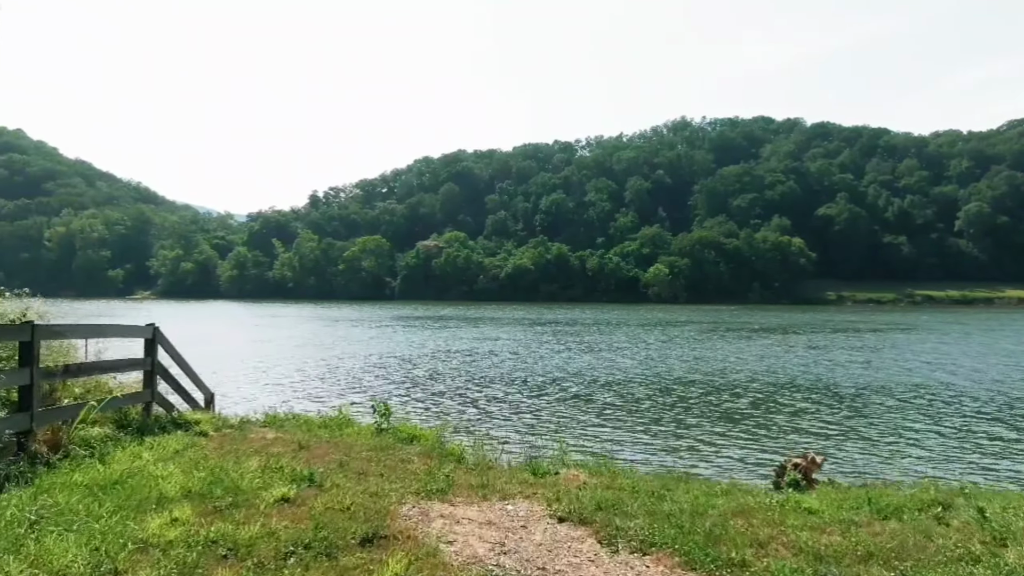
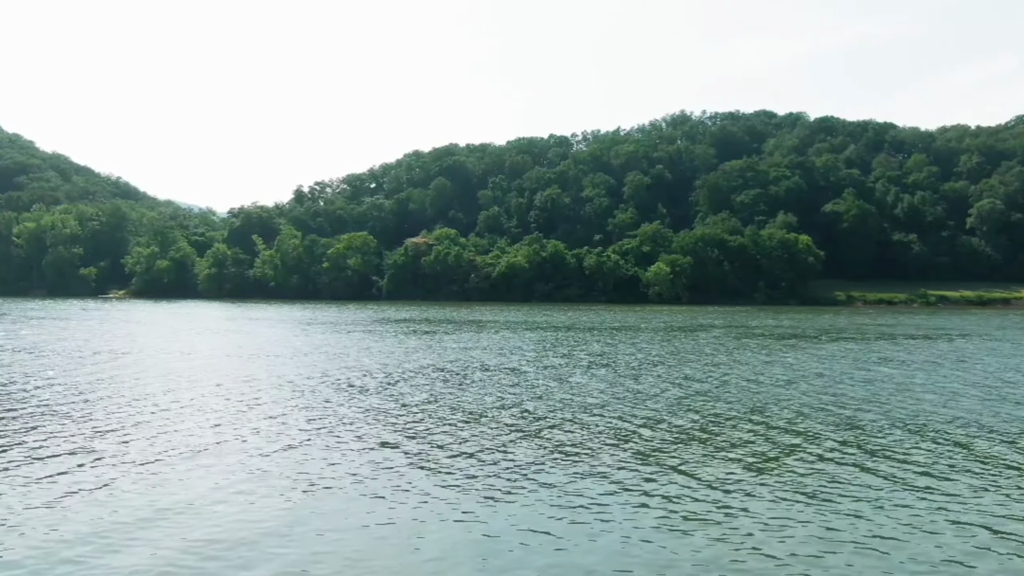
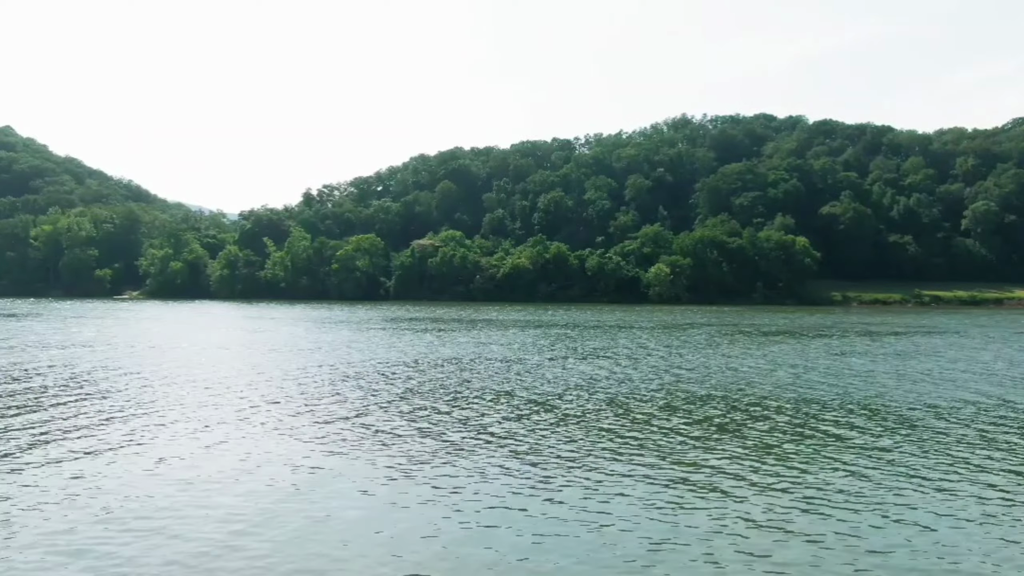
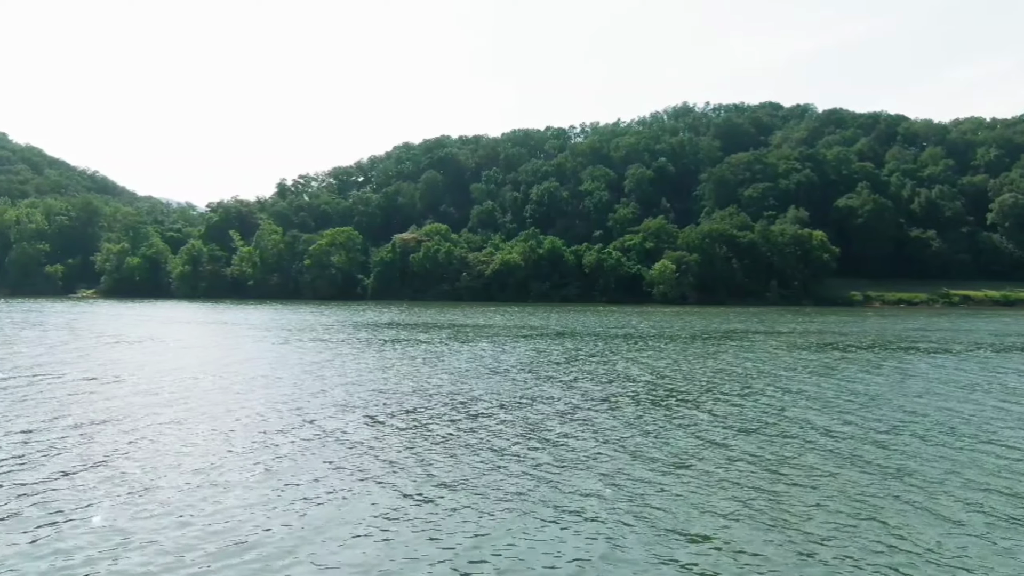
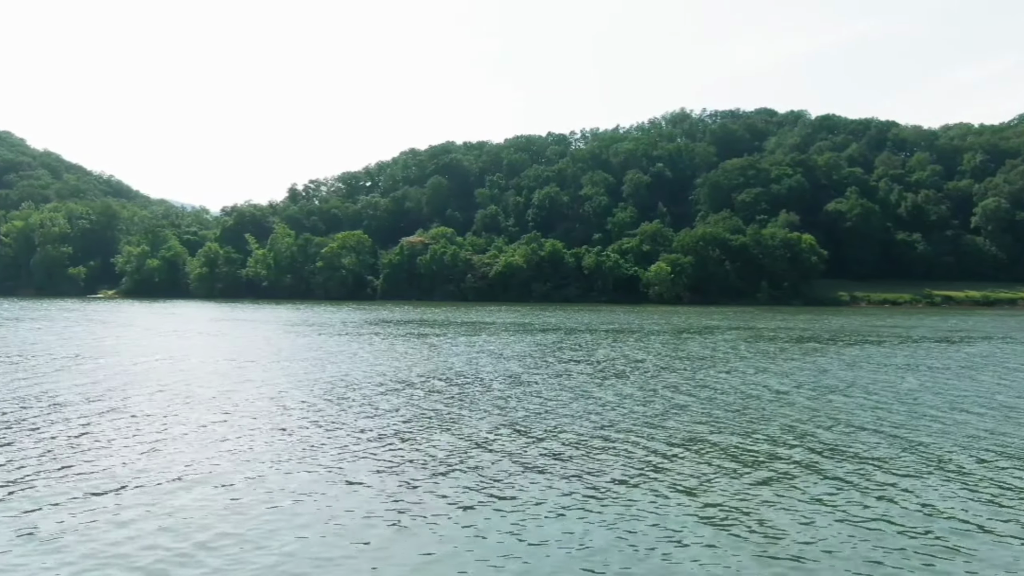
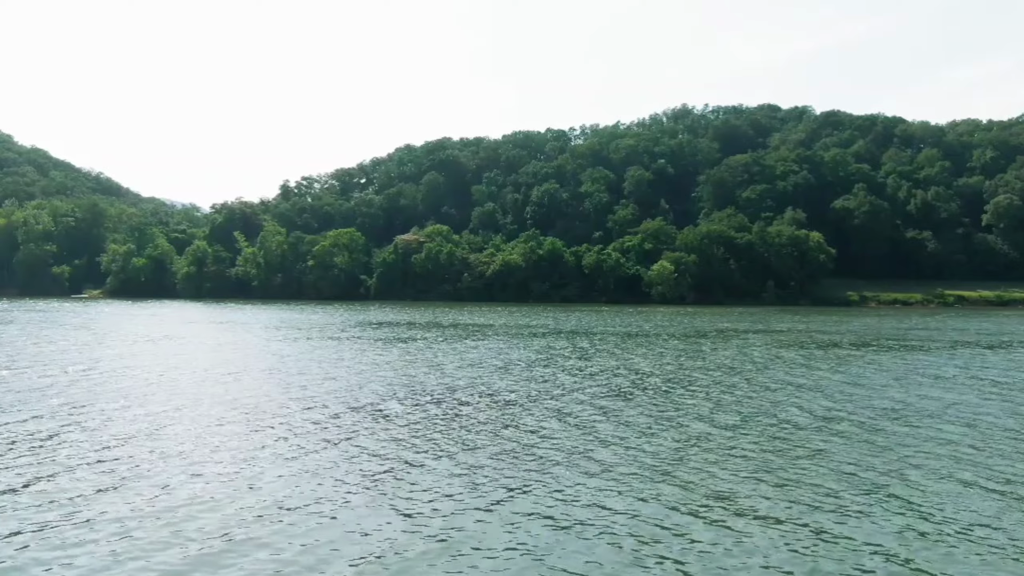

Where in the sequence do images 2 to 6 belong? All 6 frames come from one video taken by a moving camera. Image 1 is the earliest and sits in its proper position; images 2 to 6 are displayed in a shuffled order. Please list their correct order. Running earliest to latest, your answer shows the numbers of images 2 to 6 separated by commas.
3, 2, 5, 6, 4
